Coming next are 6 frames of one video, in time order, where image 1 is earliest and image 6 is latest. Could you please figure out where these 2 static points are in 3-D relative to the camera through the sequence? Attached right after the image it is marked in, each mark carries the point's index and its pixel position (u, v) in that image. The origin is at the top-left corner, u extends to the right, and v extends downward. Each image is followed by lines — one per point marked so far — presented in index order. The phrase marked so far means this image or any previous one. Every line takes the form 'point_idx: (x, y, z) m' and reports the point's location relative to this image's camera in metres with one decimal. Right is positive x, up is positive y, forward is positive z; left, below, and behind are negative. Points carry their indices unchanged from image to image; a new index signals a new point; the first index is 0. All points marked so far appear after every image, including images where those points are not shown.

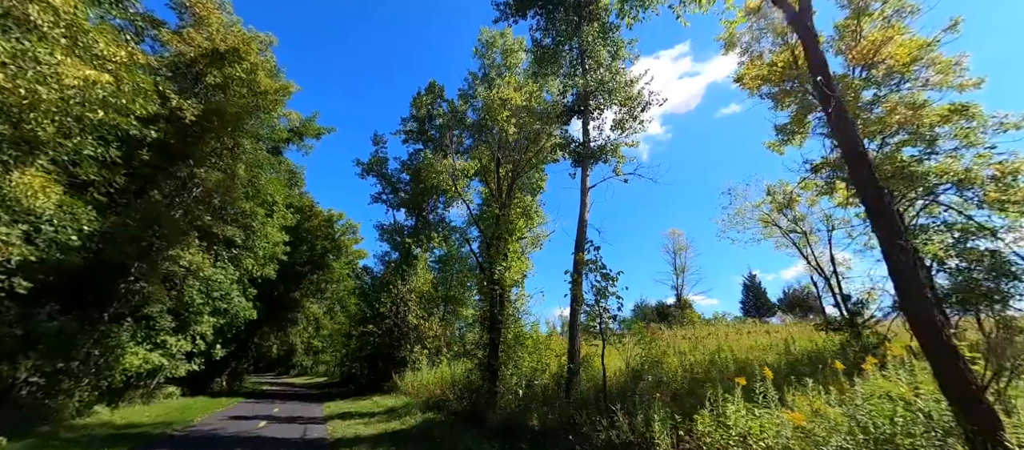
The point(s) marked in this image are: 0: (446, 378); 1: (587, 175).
0: (-2.3, -5.5, +13.9) m
1: (+2.2, +1.5, +11.5) m
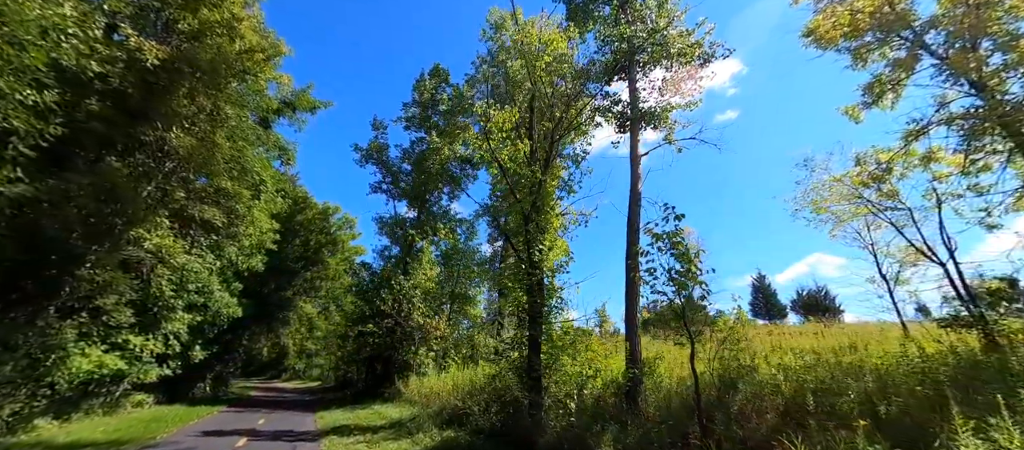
0: (-1.5, -4.9, +11.9) m
1: (+3.1, +2.1, +9.5) m
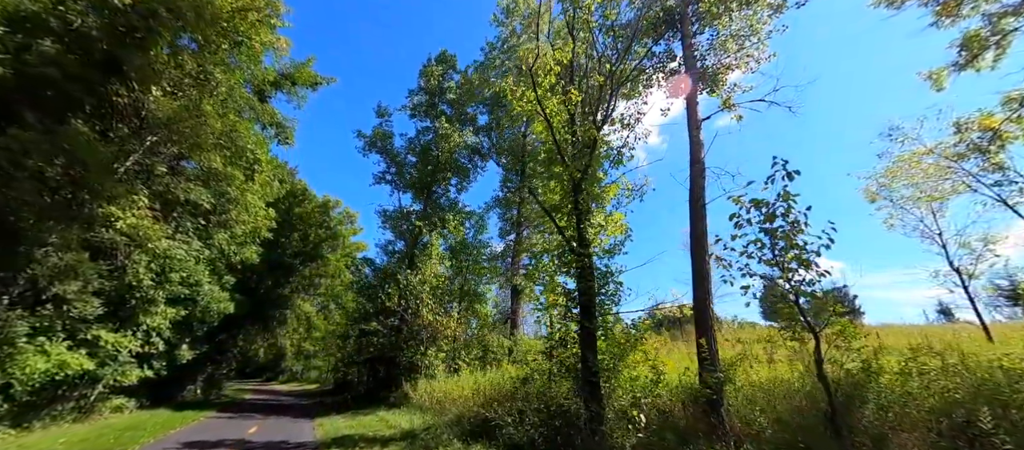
0: (-0.8, -4.5, +10.4) m
1: (+3.8, +2.5, +8.1) m
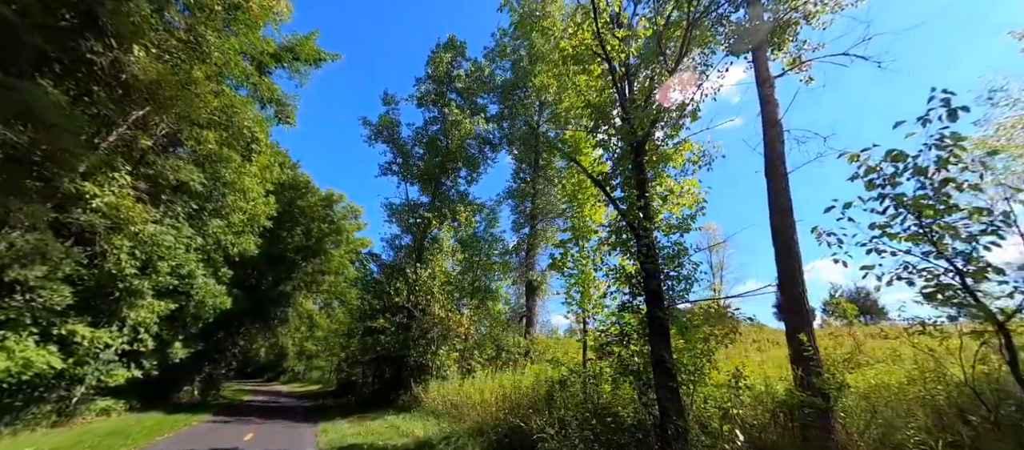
0: (-0.2, -4.1, +9.2) m
1: (+4.5, +2.9, +6.9) m
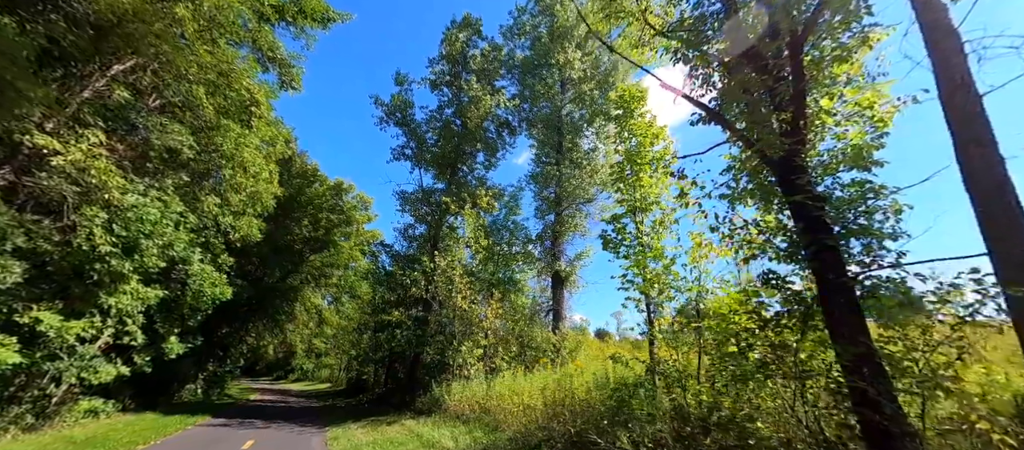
0: (+0.8, -3.4, +7.6) m
1: (+5.4, +3.5, +5.3) m
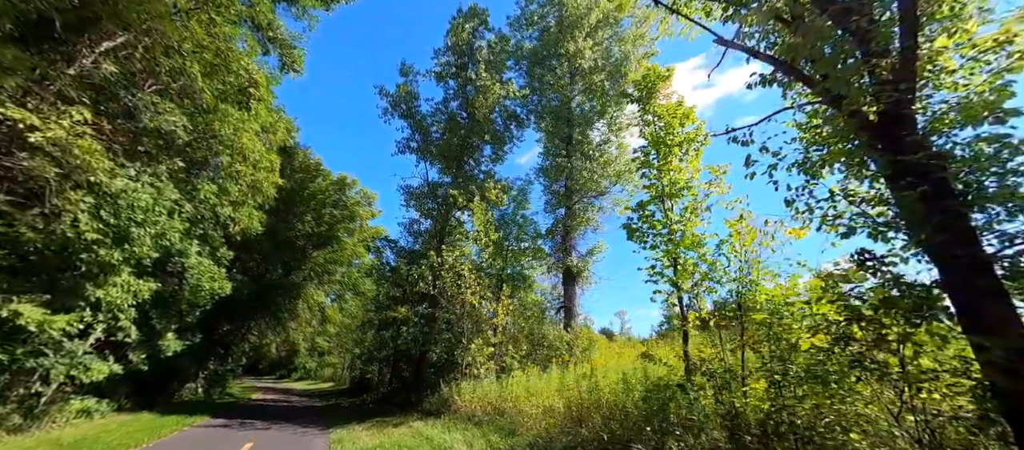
0: (+1.1, -3.2, +7.0) m
1: (+5.7, +3.8, +4.6) m
